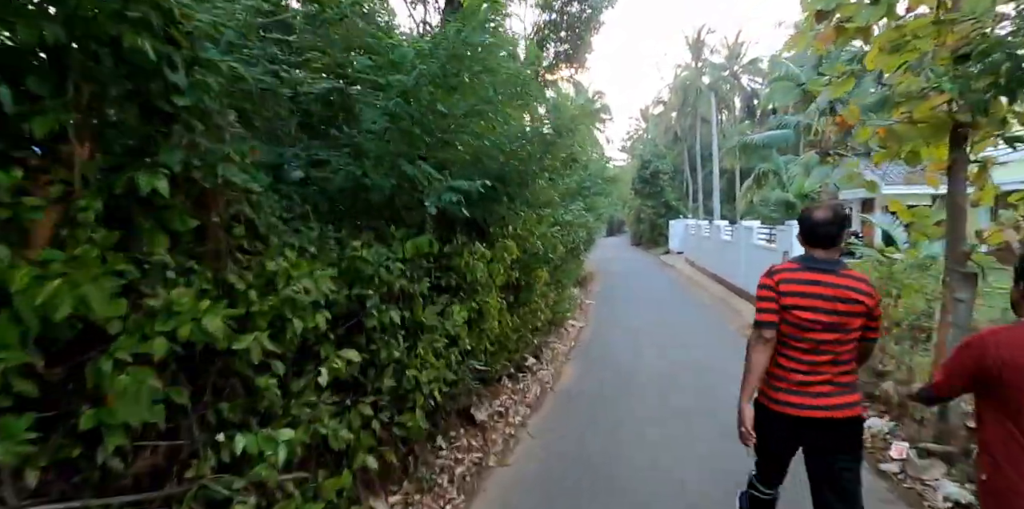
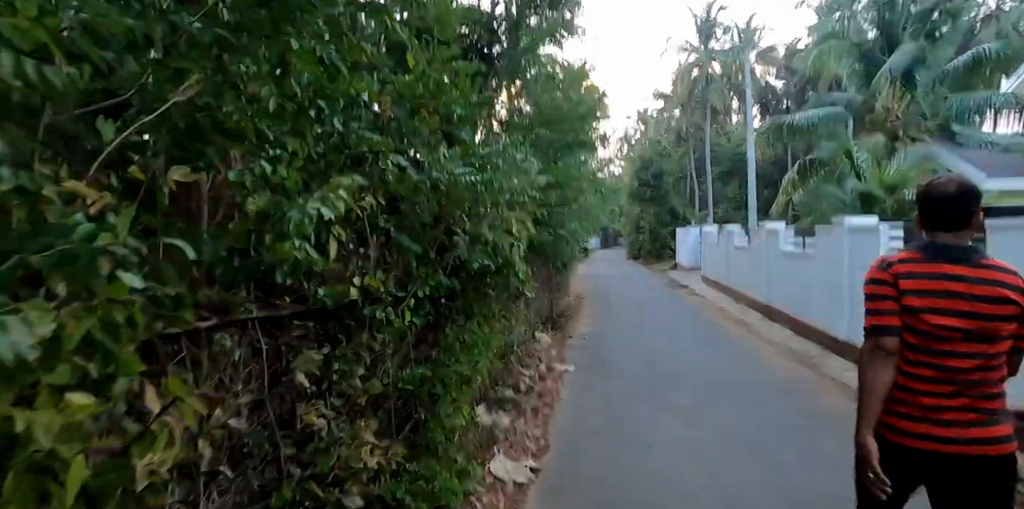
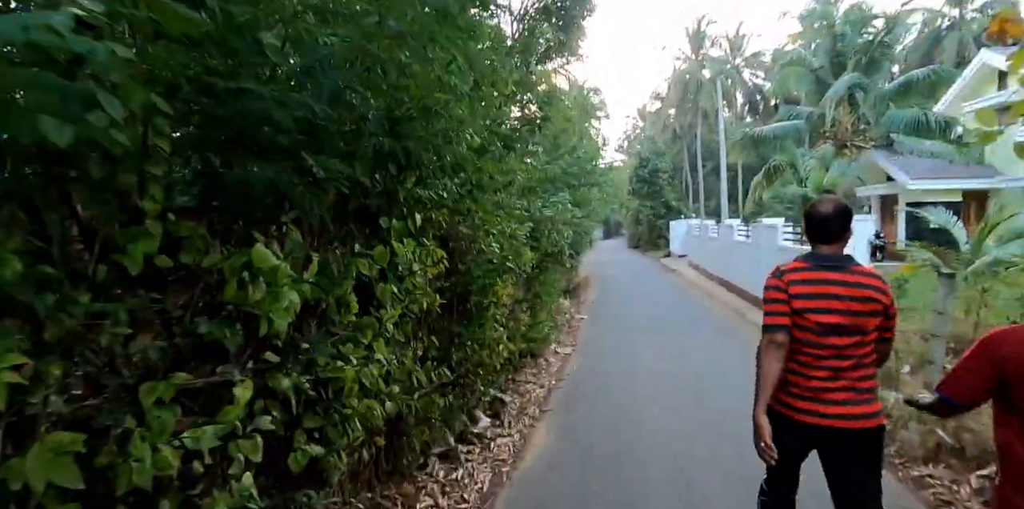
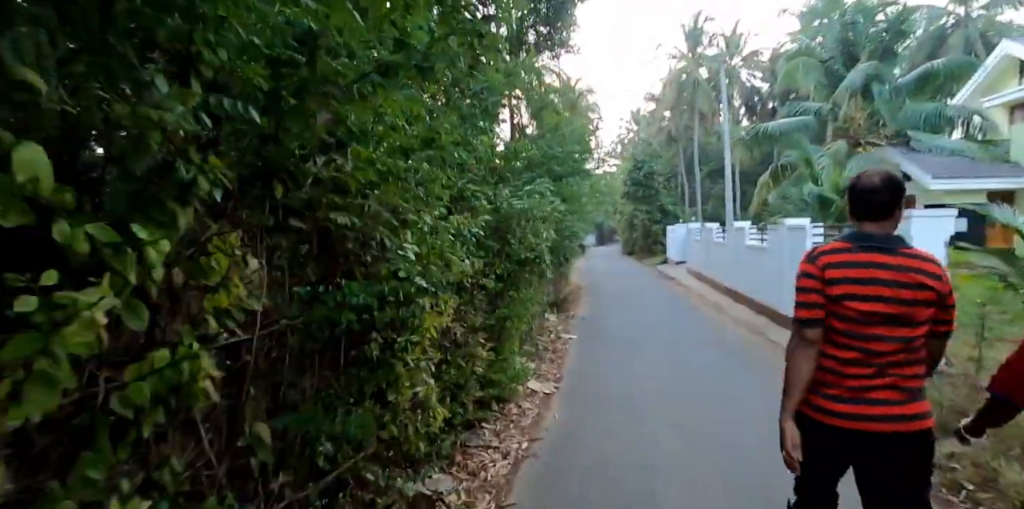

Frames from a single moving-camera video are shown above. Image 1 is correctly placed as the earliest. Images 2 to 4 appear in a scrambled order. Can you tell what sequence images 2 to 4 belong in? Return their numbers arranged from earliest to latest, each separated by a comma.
3, 4, 2
